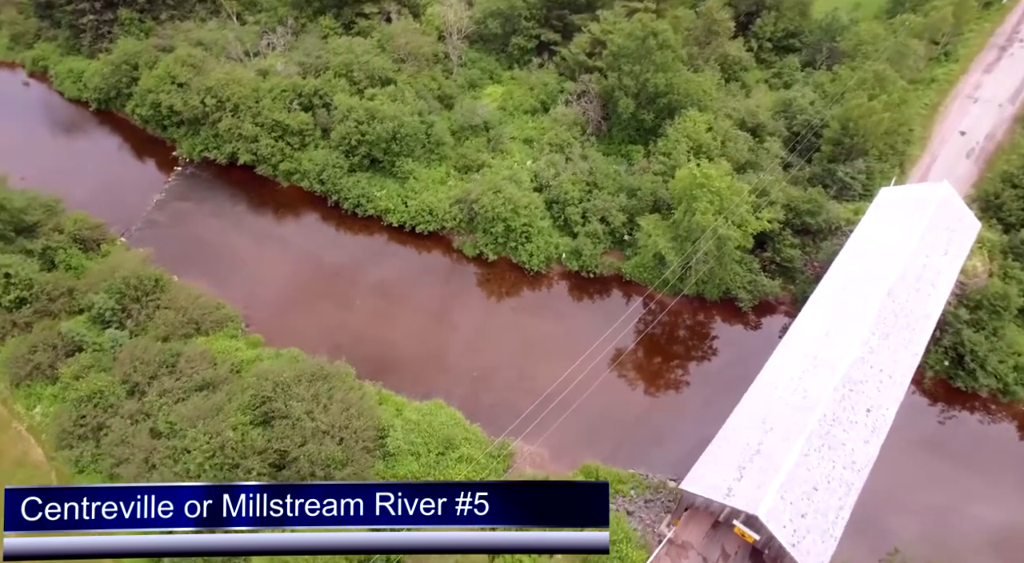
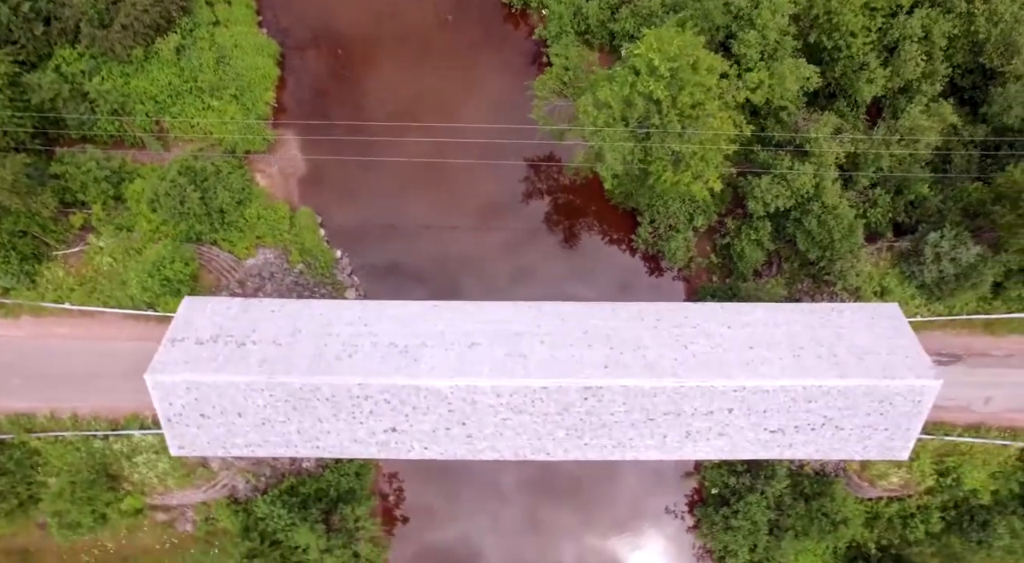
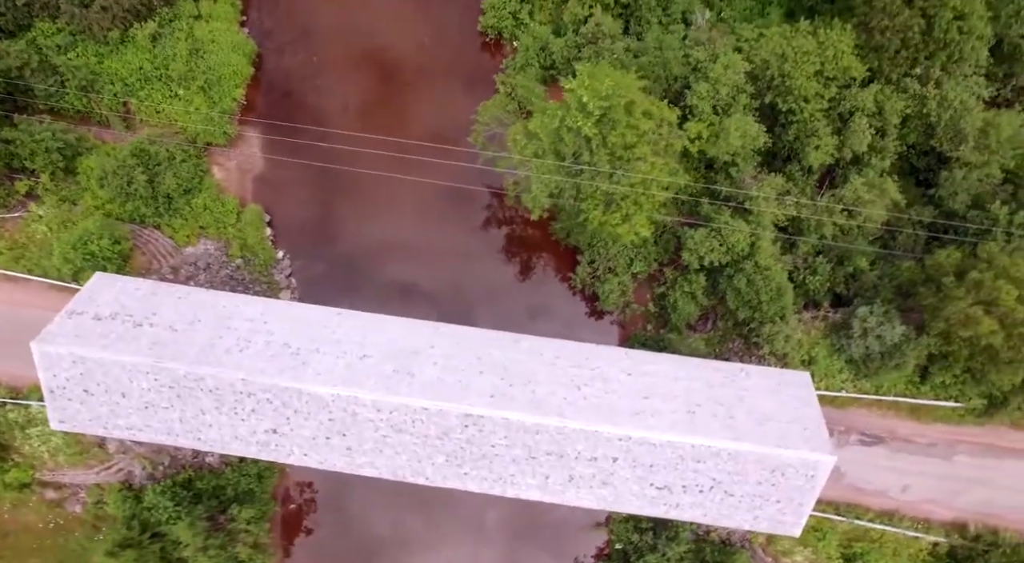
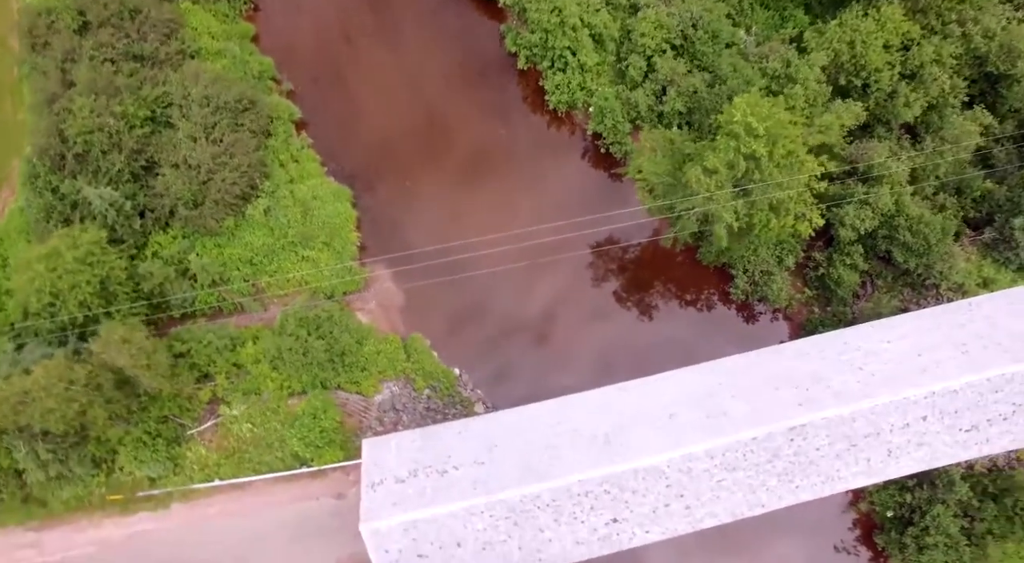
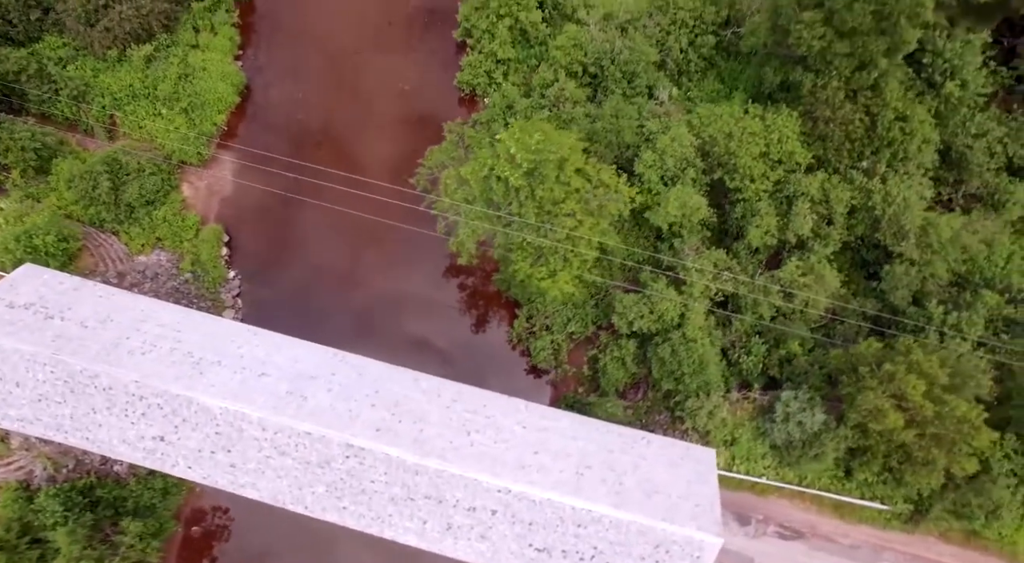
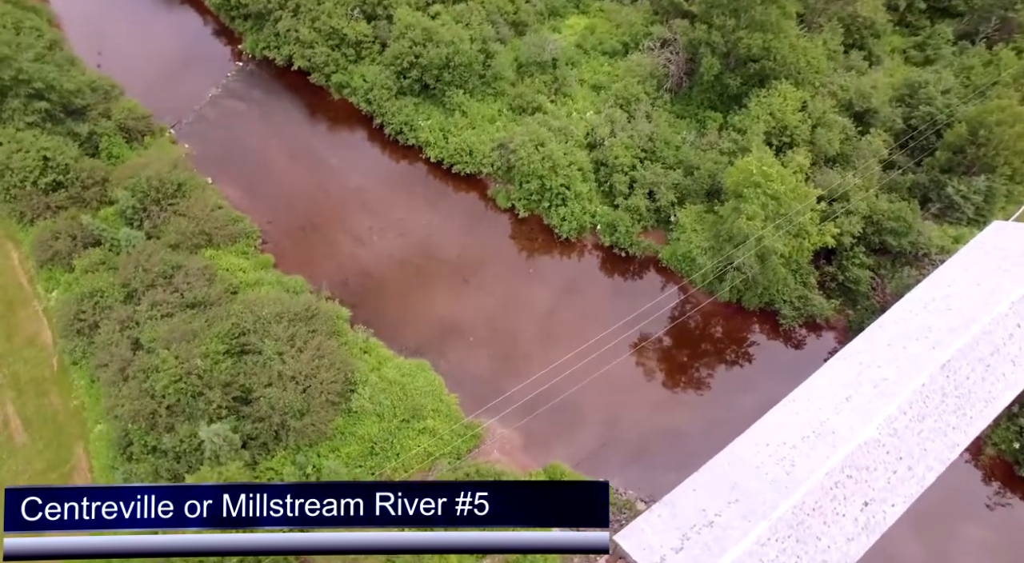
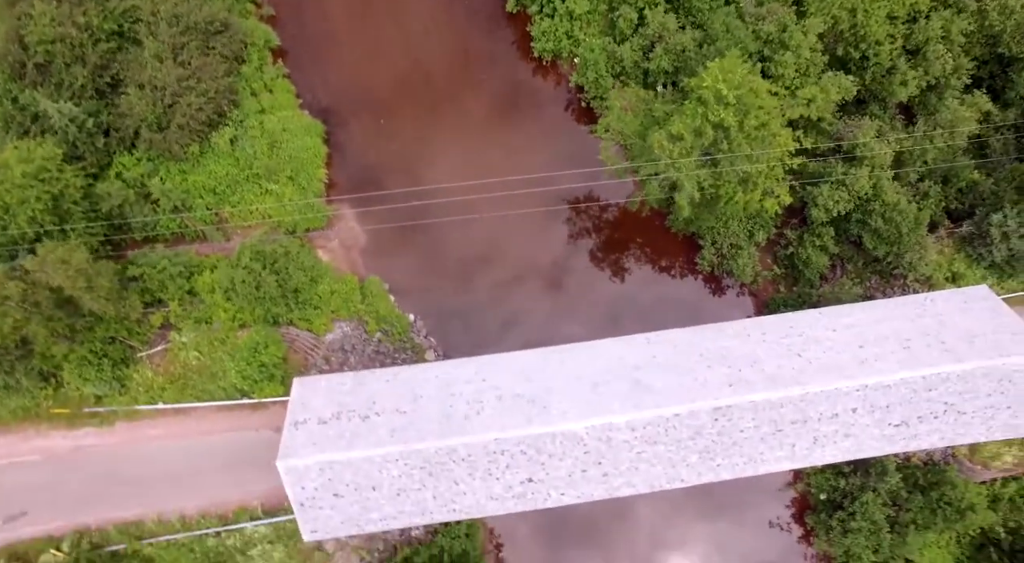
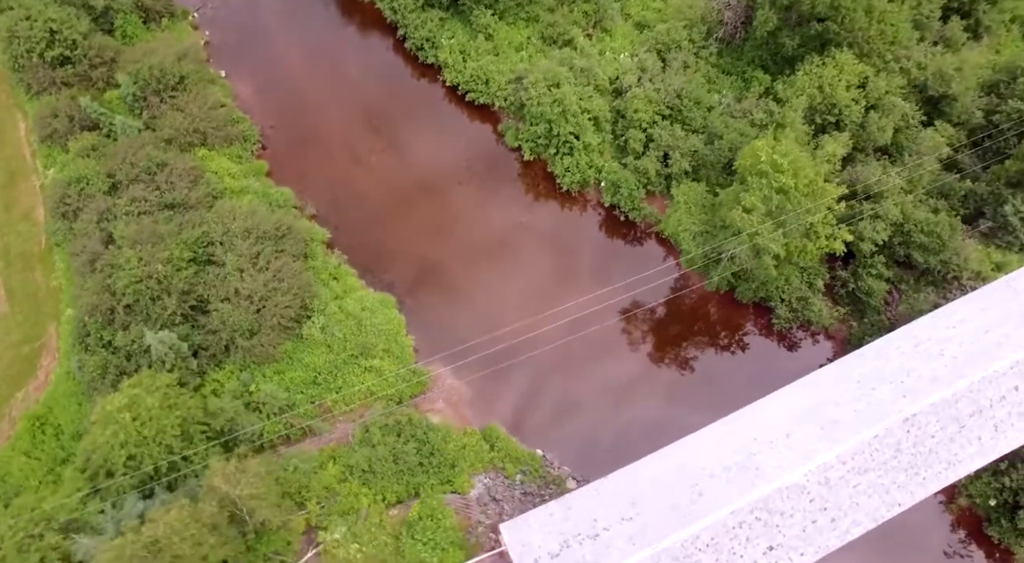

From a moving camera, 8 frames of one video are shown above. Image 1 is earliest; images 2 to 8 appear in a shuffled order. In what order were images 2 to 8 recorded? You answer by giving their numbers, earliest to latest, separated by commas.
6, 8, 4, 7, 2, 3, 5
